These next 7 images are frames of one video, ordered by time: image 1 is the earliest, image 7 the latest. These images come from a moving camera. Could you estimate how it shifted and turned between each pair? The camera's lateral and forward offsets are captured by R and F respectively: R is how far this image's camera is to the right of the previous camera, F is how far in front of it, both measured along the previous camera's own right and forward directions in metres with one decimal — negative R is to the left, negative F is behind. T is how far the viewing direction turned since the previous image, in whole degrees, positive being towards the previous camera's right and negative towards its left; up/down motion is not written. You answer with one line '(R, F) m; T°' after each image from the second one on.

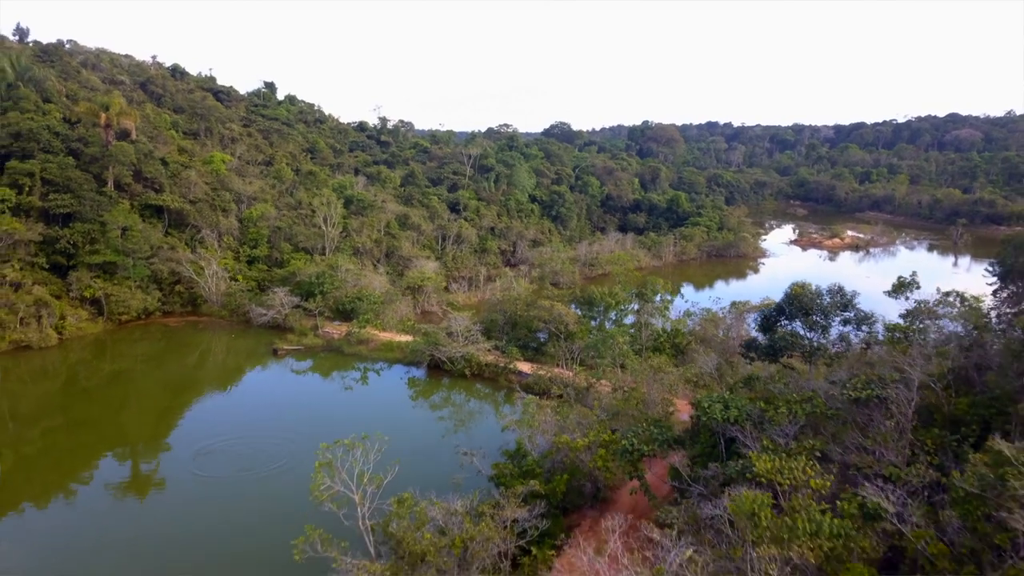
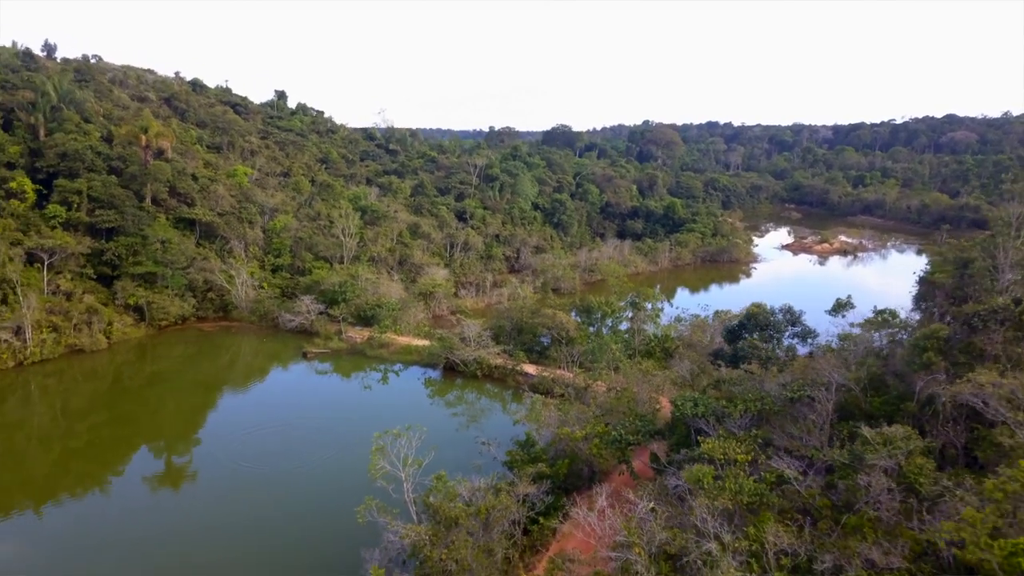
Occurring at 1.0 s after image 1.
(-0.1, -2.0) m; 0°
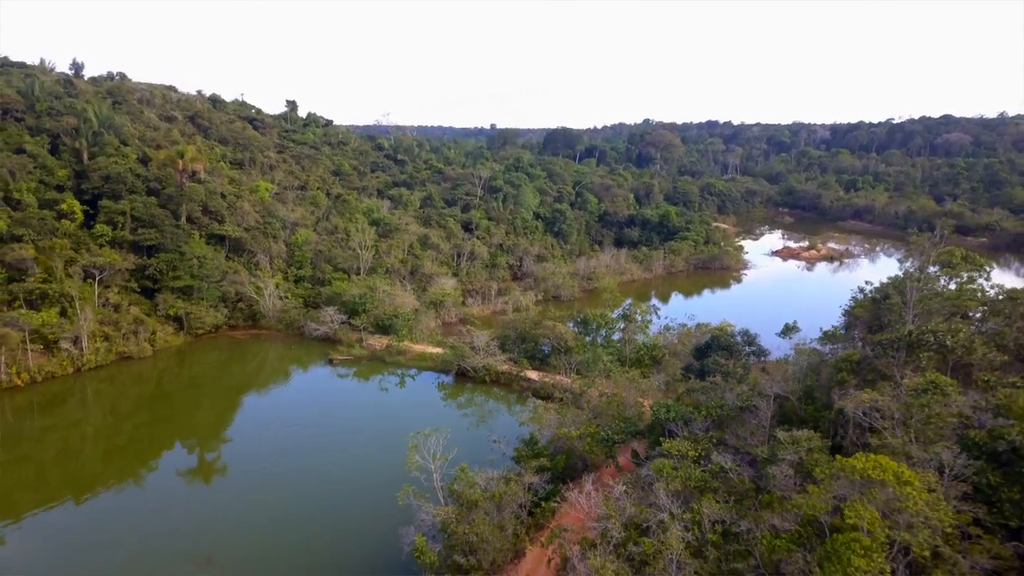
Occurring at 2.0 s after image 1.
(-0.1, -2.3) m; 0°
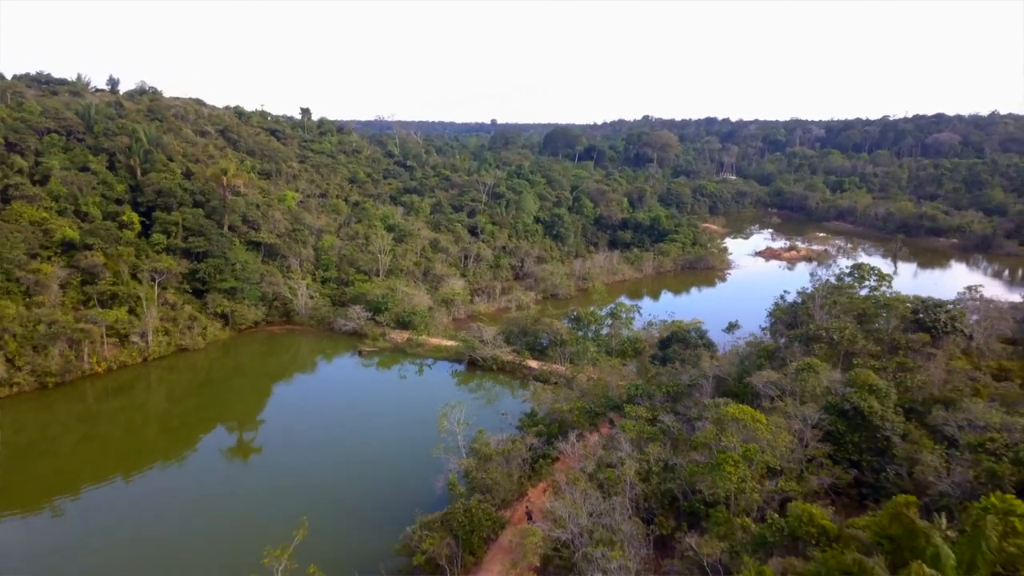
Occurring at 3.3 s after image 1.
(-0.1, -3.7) m; 0°
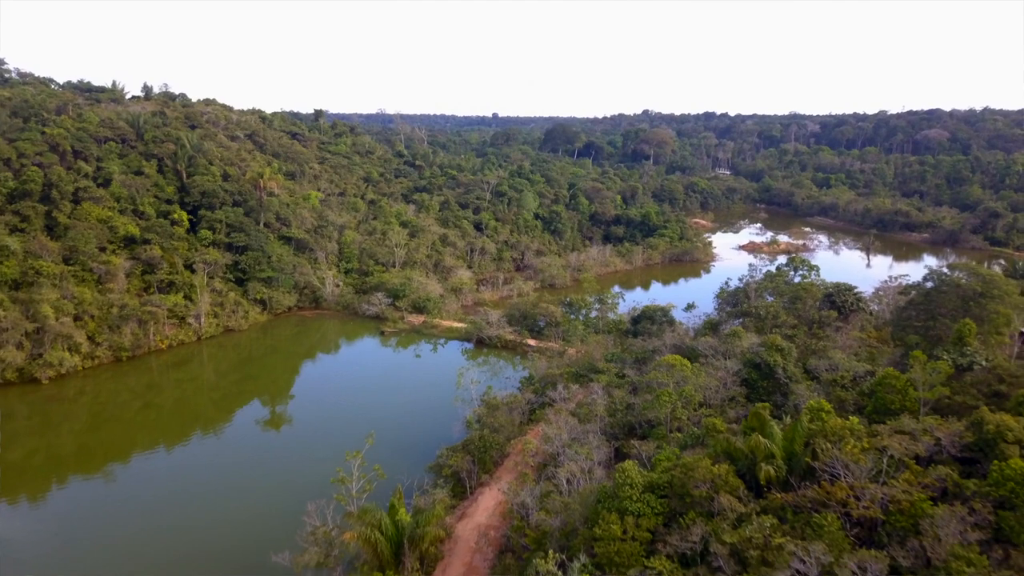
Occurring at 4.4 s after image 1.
(0.0, -4.1) m; 0°
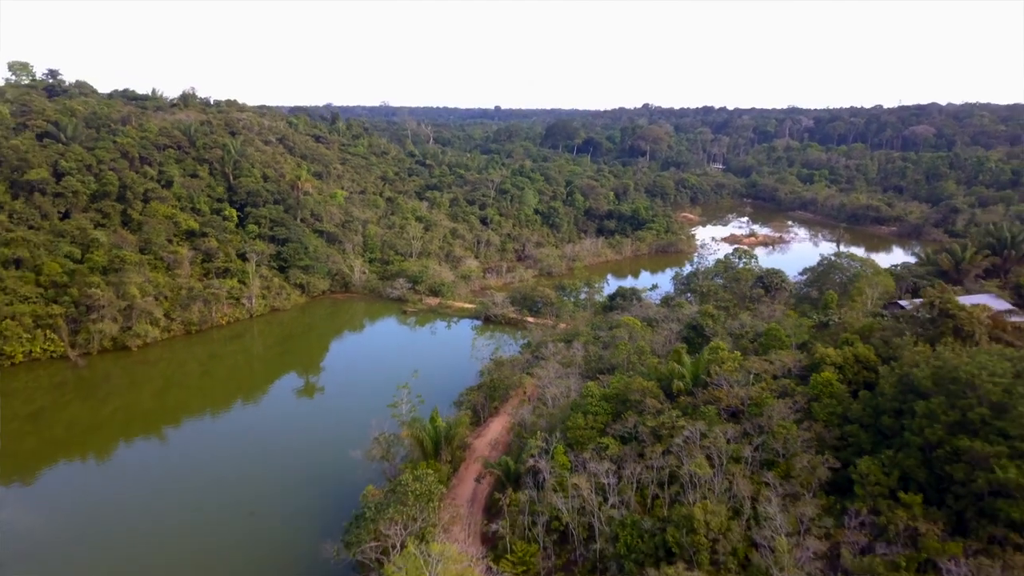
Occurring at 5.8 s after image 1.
(0.0, -5.5) m; 0°
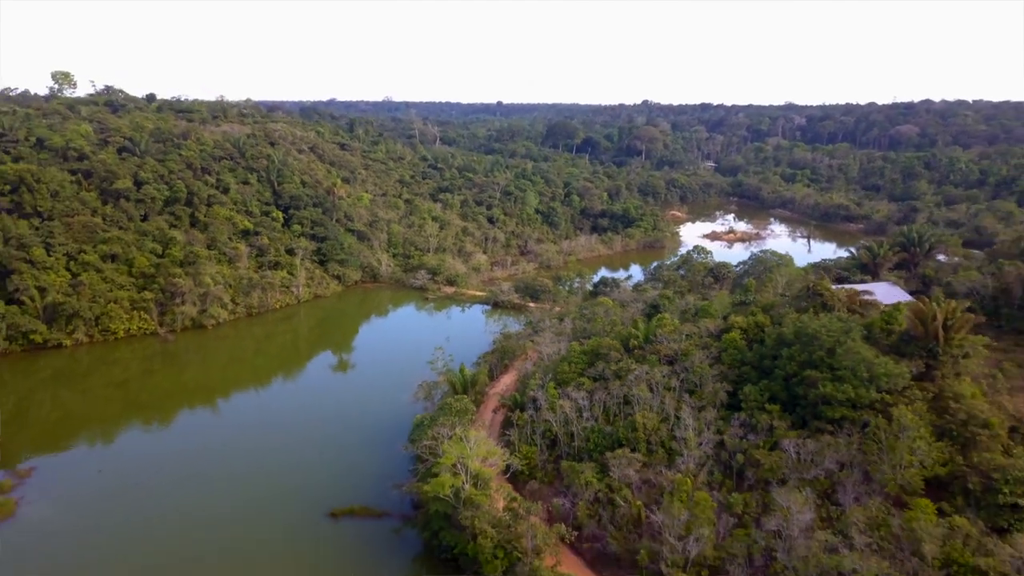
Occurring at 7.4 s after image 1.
(-0.2, -6.8) m; 0°
